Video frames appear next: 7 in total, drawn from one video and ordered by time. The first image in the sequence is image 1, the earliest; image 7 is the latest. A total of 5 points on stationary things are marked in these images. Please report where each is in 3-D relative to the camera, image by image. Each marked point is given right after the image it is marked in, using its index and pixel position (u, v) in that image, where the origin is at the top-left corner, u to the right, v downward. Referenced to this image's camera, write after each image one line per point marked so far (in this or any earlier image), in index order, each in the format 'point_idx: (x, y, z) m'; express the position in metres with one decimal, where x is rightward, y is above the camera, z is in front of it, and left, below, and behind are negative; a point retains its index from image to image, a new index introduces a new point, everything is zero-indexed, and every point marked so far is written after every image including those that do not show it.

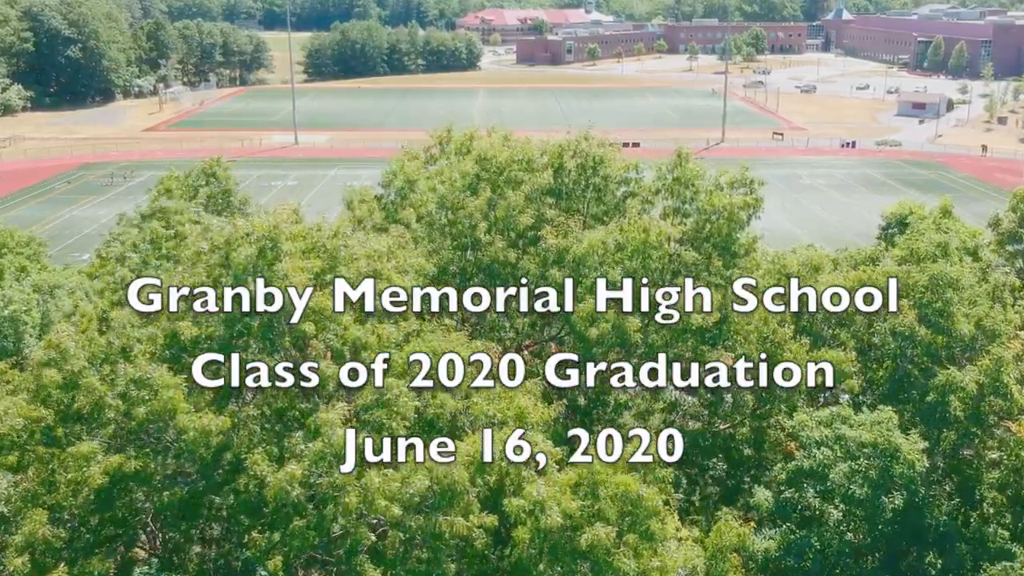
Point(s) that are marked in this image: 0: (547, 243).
0: (+0.7, +0.9, +19.1) m
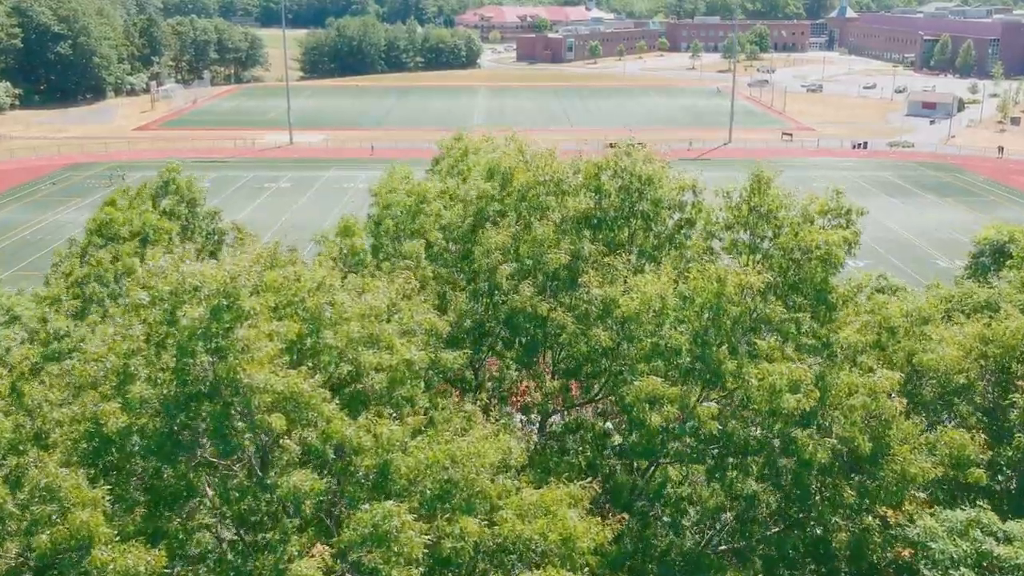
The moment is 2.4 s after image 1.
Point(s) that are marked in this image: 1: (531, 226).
0: (+1.2, 0.0, +14.9) m
1: (+0.3, +1.1, +16.3) m
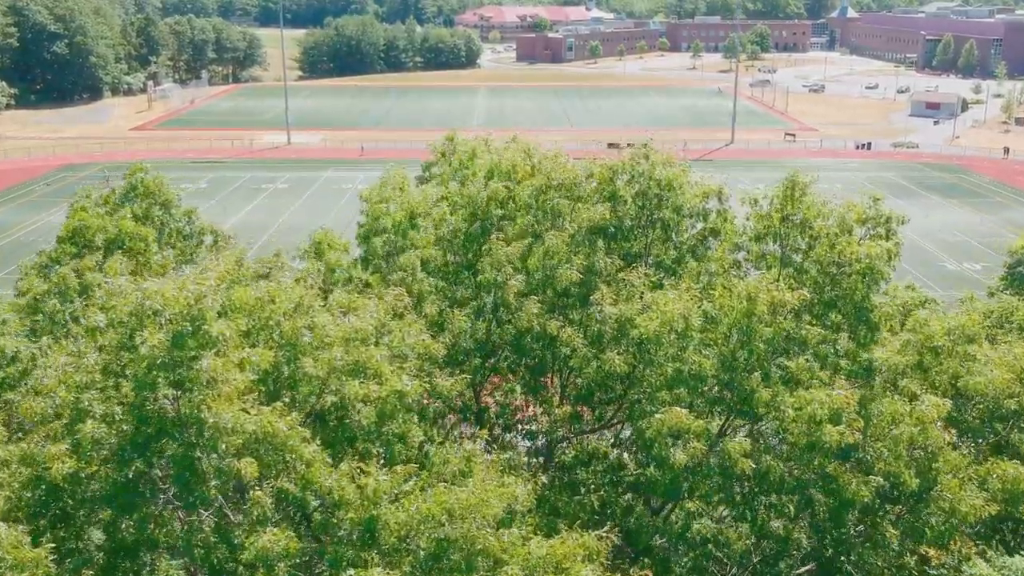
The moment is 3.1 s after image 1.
0: (+1.3, -0.3, +13.3) m
1: (+0.4, +0.8, +14.7) m
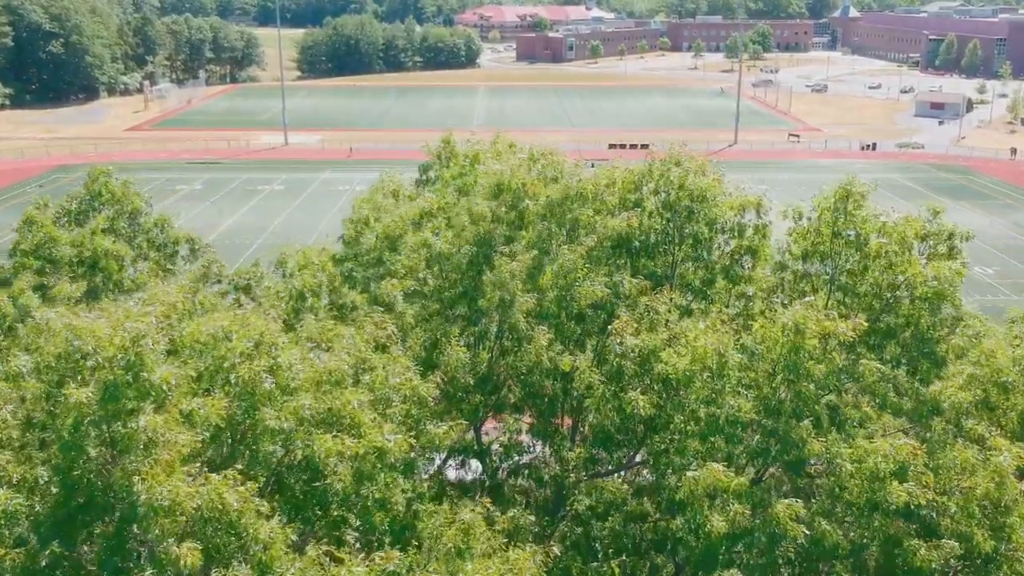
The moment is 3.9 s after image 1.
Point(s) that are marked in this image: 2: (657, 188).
0: (+1.3, -0.6, +11.4) m
1: (+0.5, +0.5, +12.8) m
2: (+2.0, +1.4, +13.2) m
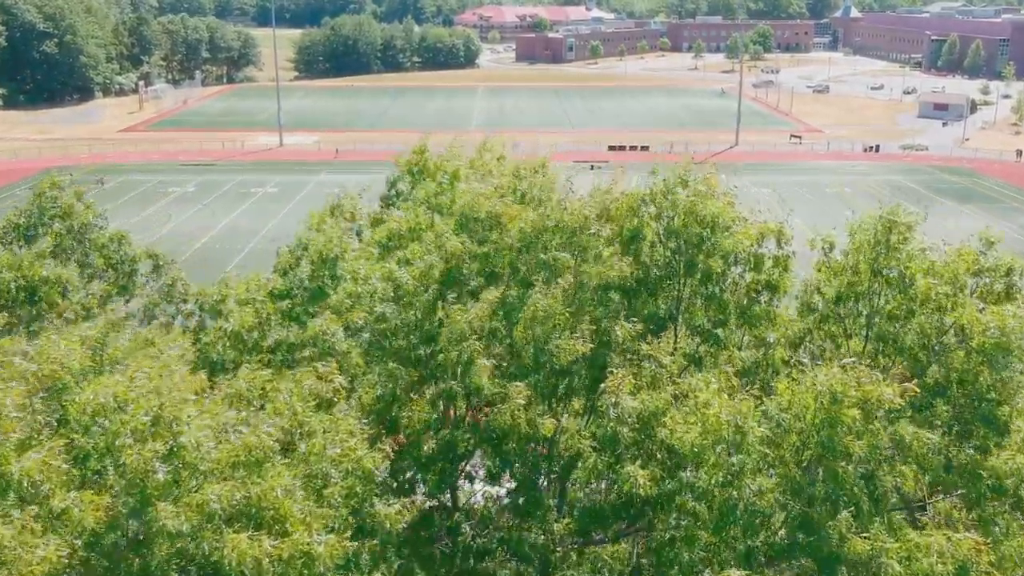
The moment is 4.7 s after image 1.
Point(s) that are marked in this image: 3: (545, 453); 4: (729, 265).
0: (+1.1, -1.1, +9.4) m
1: (+0.2, 0.0, +10.8) m
2: (+1.7, +0.9, +11.2) m
3: (+0.3, -1.8, +9.9) m
4: (+2.5, +0.3, +11.2) m
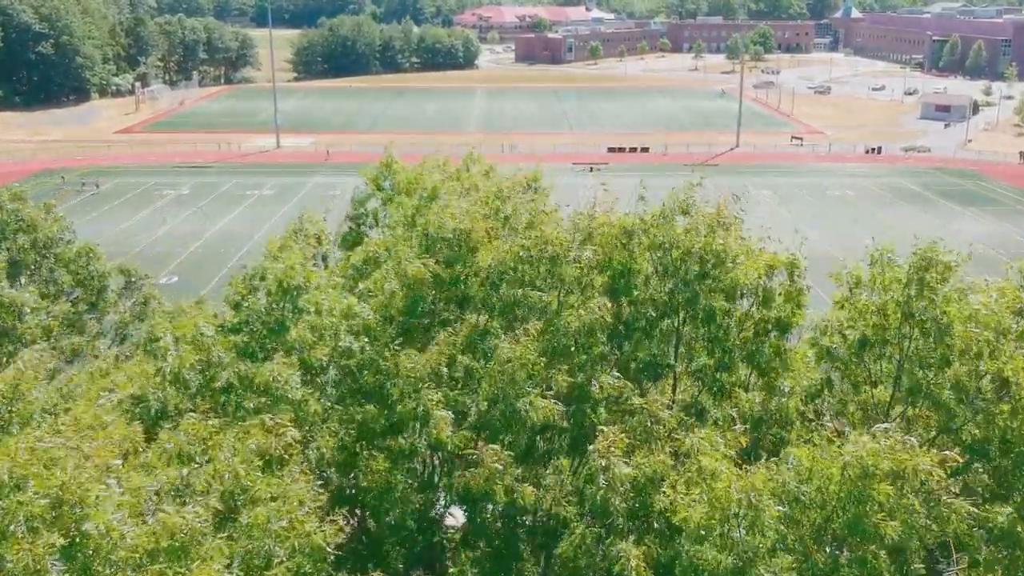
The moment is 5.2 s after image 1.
0: (+0.9, -1.5, +8.2) m
1: (0.0, -0.4, +9.6) m
2: (+1.5, +0.5, +9.9) m
3: (+0.1, -2.2, +8.6) m
4: (+2.3, -0.1, +9.9) m
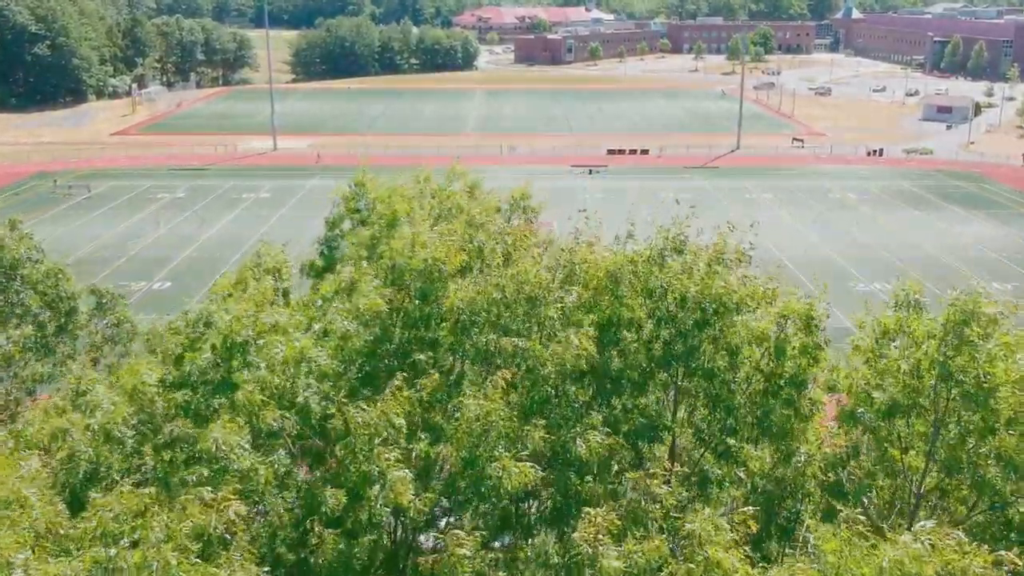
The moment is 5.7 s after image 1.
0: (+0.7, -2.0, +7.0) m
1: (-0.2, -0.9, +8.4) m
2: (+1.3, 0.0, +8.7) m
3: (-0.1, -2.6, +7.5) m
4: (+2.1, -0.6, +8.7) m
